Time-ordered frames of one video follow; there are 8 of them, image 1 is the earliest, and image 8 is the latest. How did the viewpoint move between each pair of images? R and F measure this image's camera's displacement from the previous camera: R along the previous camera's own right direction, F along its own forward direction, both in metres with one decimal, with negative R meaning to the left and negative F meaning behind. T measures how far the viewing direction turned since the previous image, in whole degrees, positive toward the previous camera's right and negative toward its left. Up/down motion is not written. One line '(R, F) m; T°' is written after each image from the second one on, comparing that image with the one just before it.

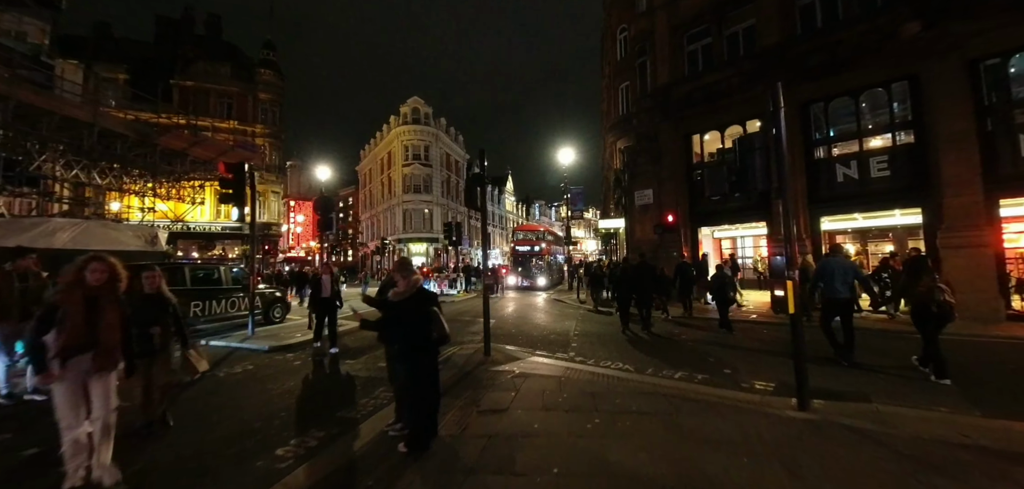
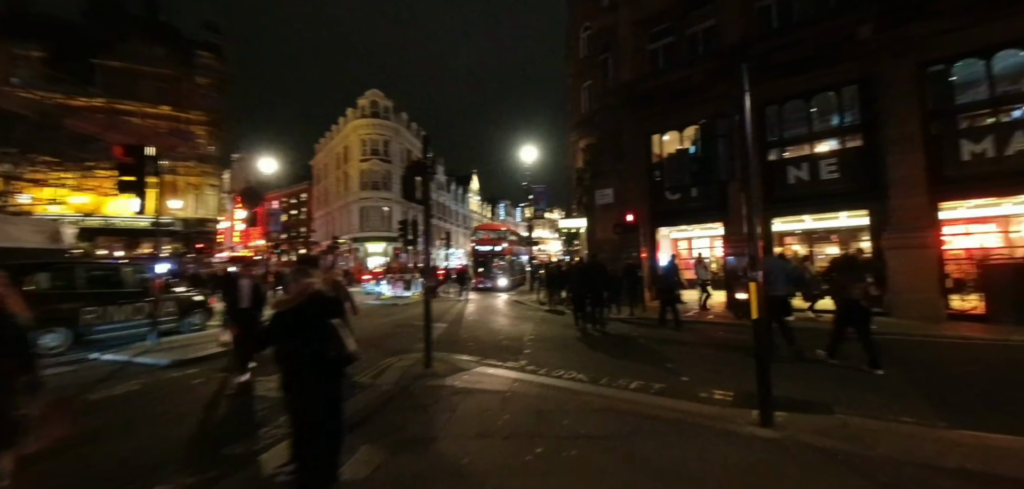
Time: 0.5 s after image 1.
(+0.4, +0.8) m; +5°
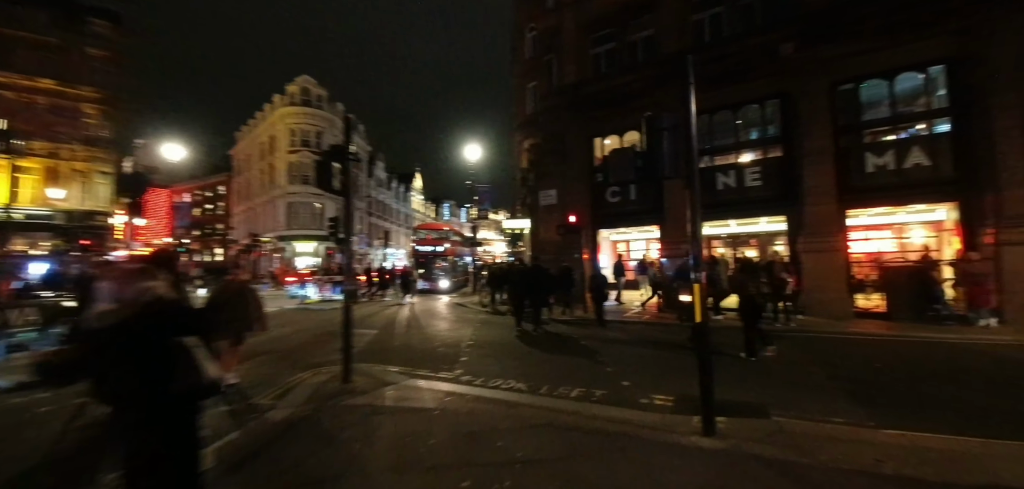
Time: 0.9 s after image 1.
(+0.2, +0.6) m; +9°
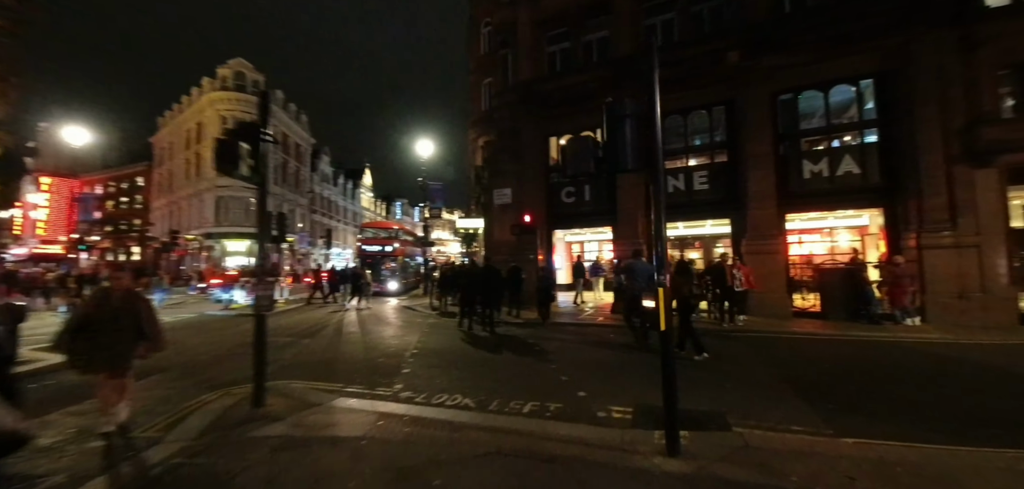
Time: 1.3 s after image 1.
(+0.1, +0.6) m; +7°
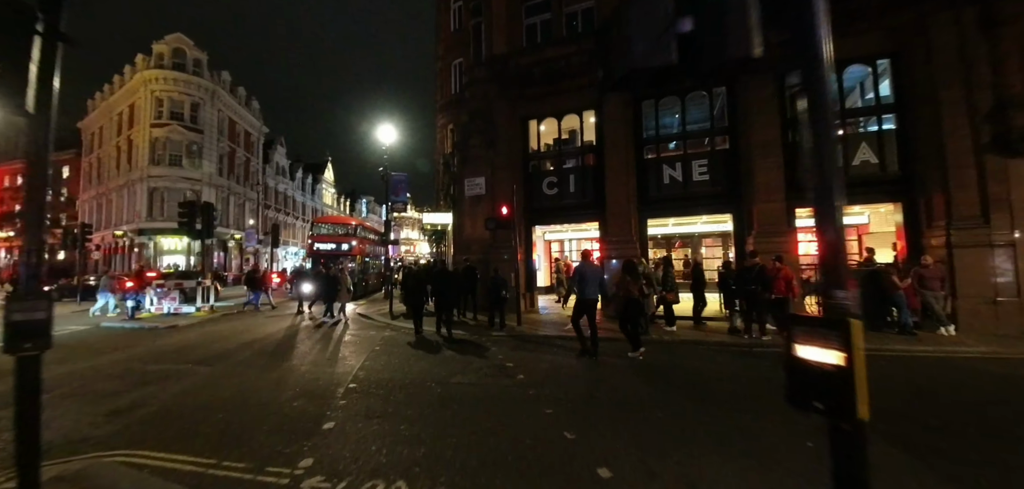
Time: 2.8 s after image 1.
(-0.1, +2.1) m; +4°
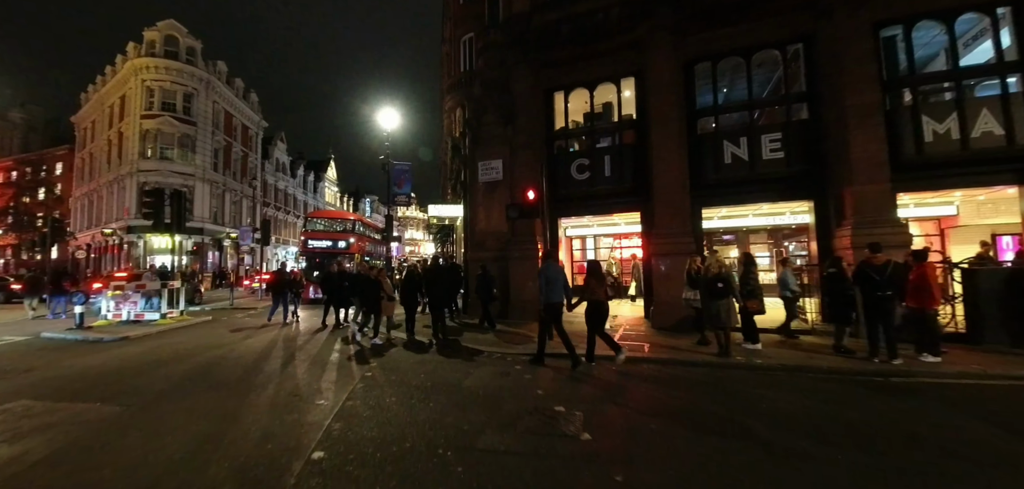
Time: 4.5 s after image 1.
(-0.6, +2.3) m; -1°
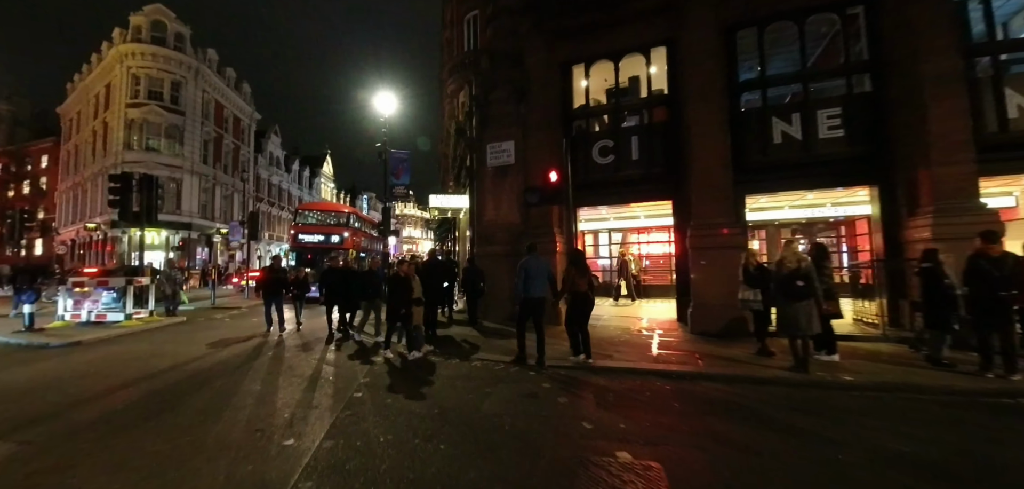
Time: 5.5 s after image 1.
(-0.4, +1.4) m; 0°
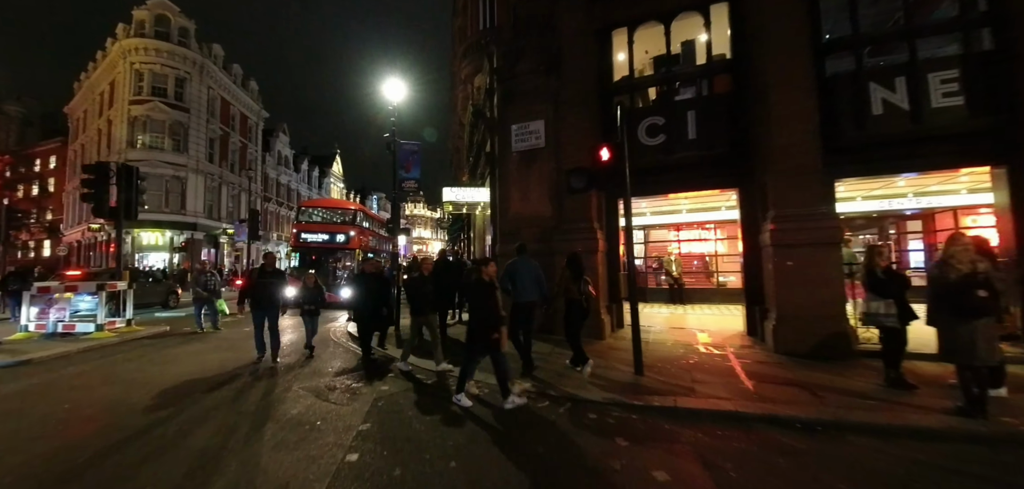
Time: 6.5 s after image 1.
(-0.5, +1.6) m; -1°
